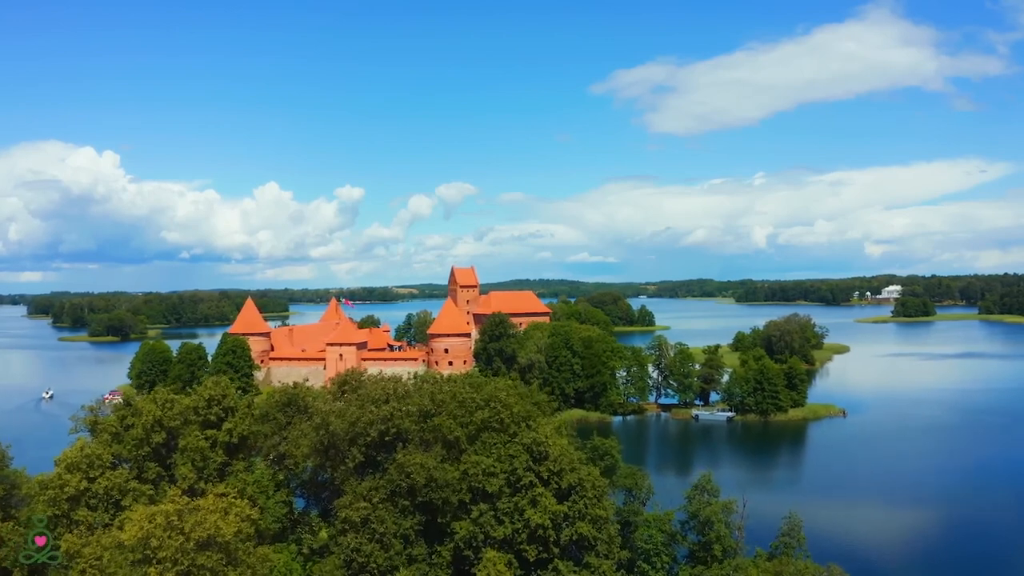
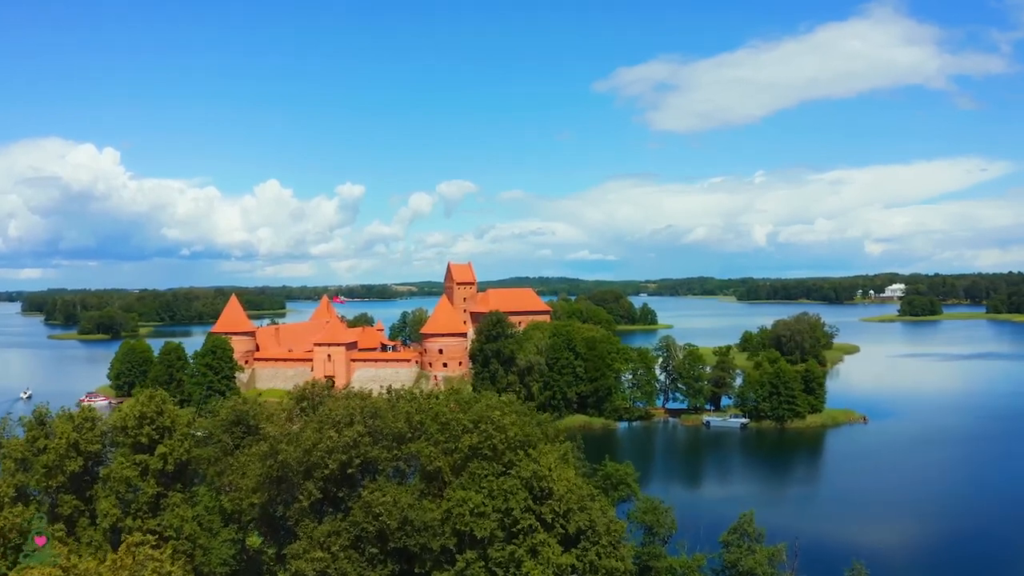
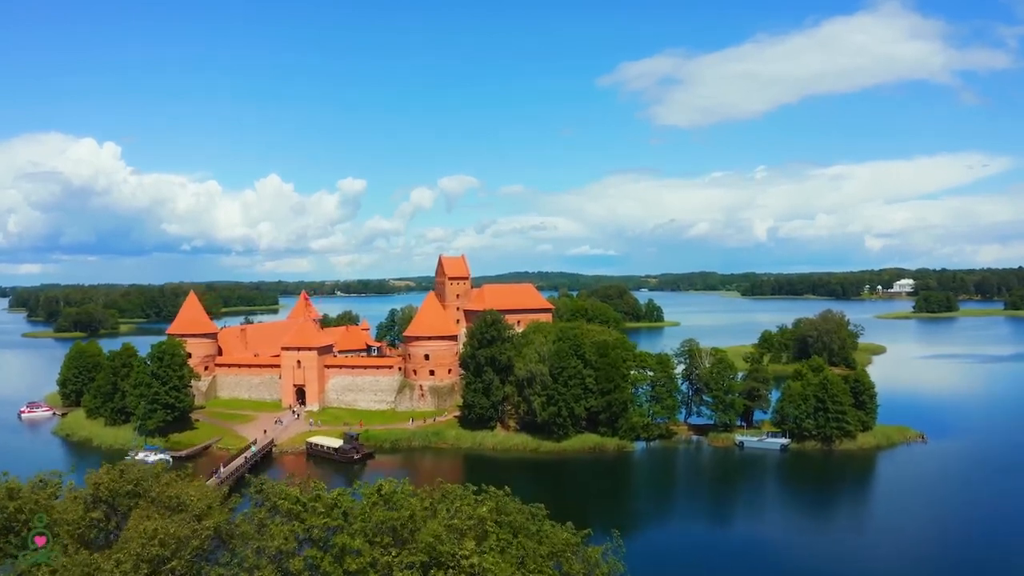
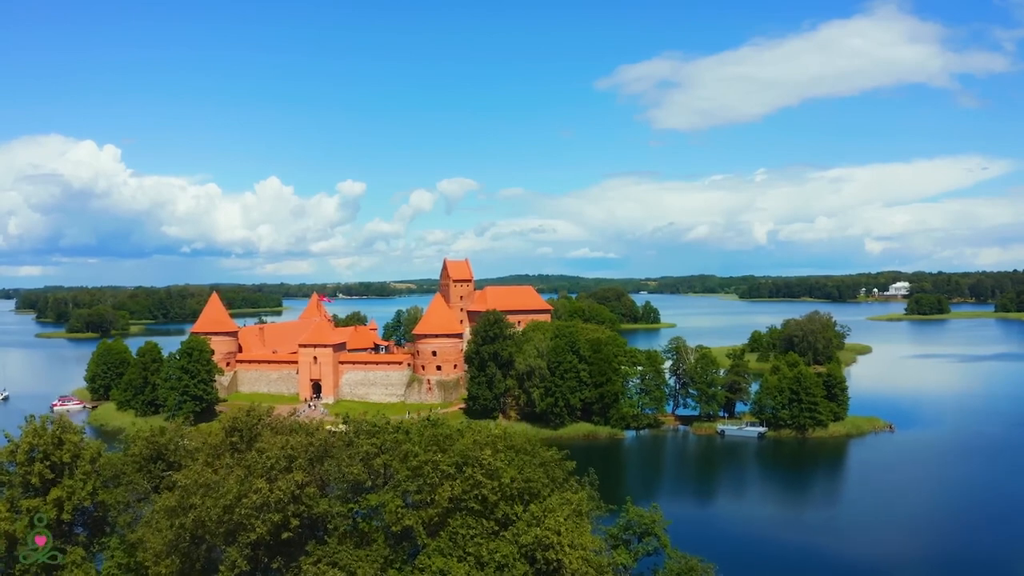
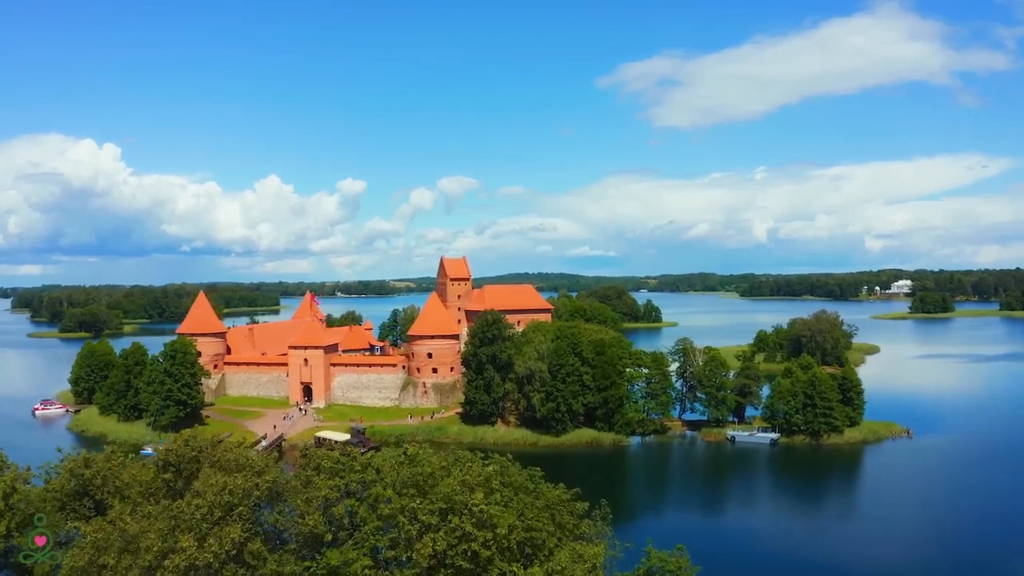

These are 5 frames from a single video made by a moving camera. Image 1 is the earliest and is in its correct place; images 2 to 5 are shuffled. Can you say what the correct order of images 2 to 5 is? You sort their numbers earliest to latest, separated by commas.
2, 4, 5, 3
